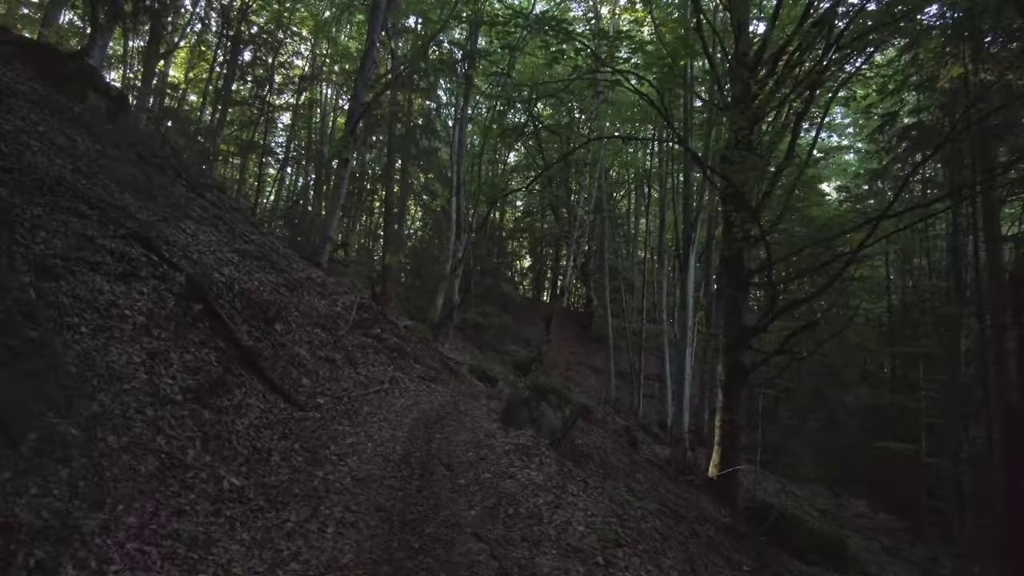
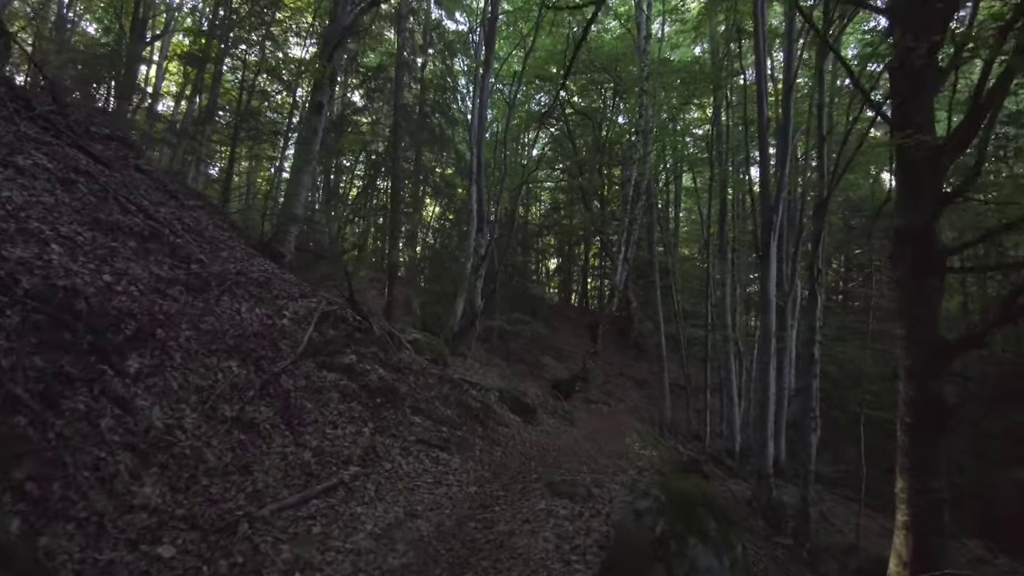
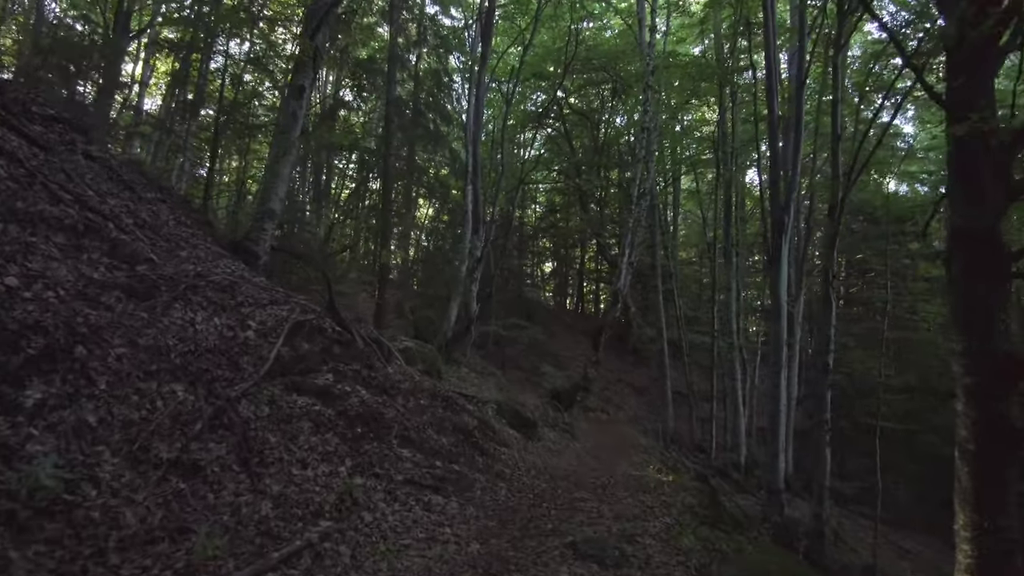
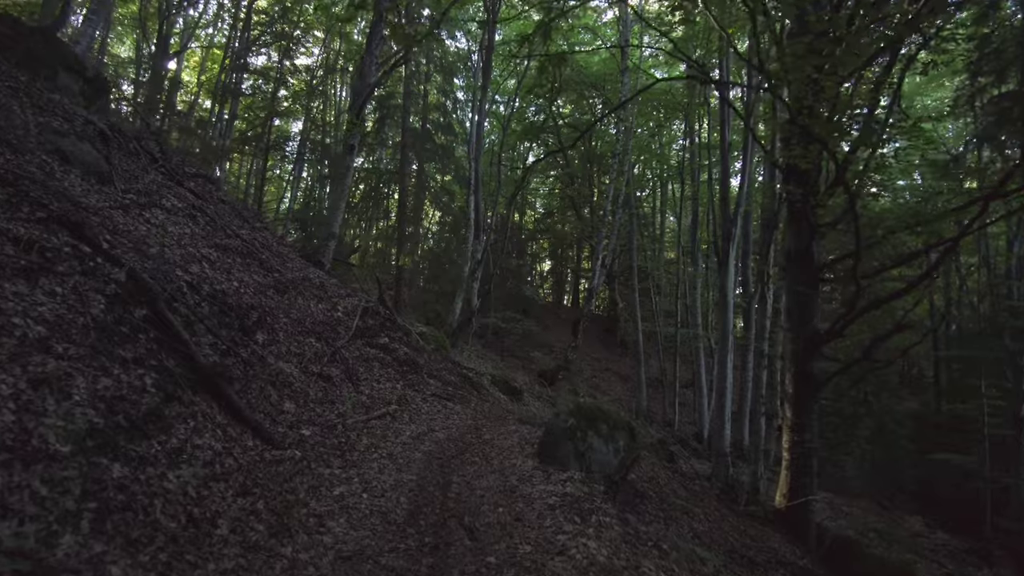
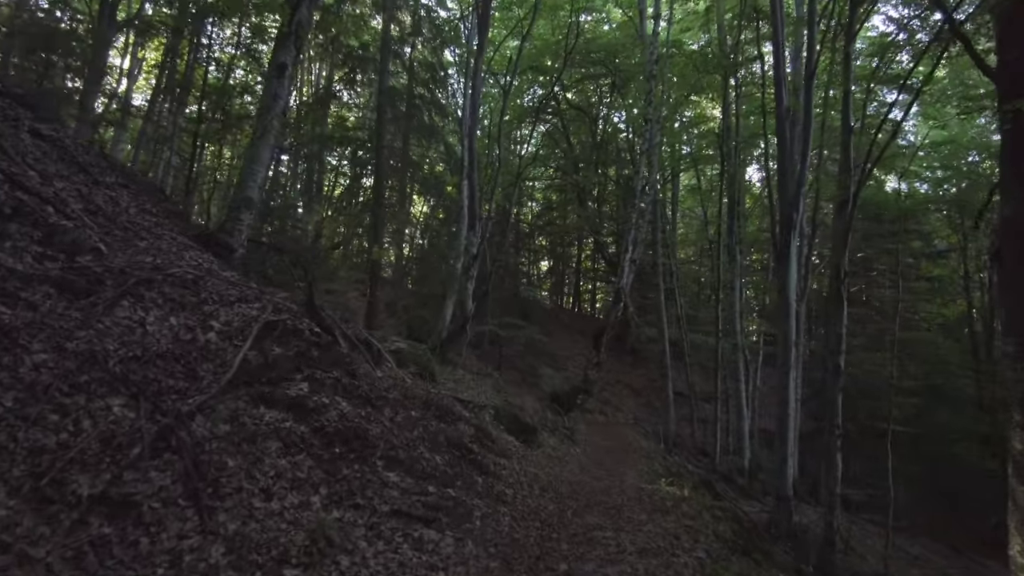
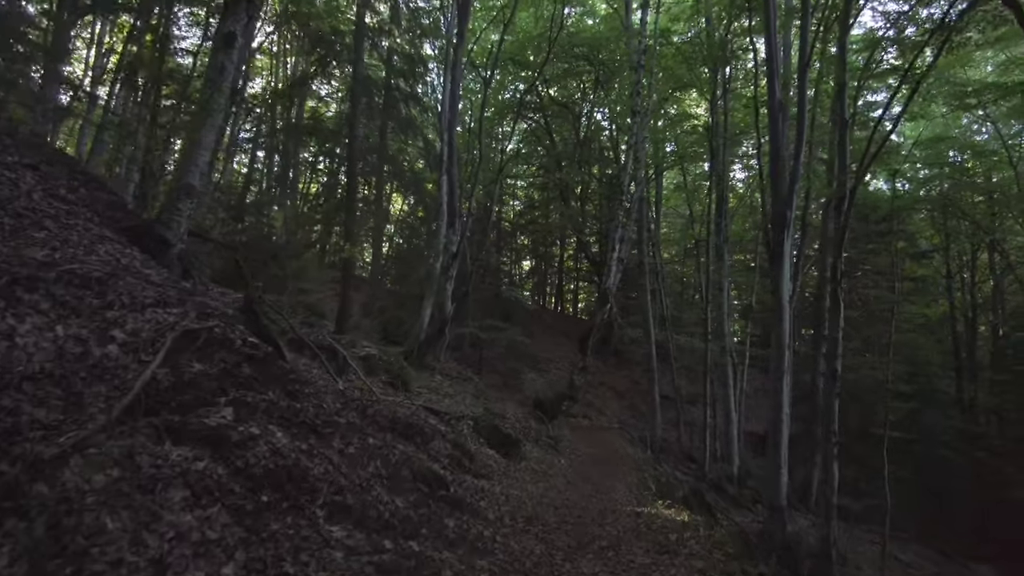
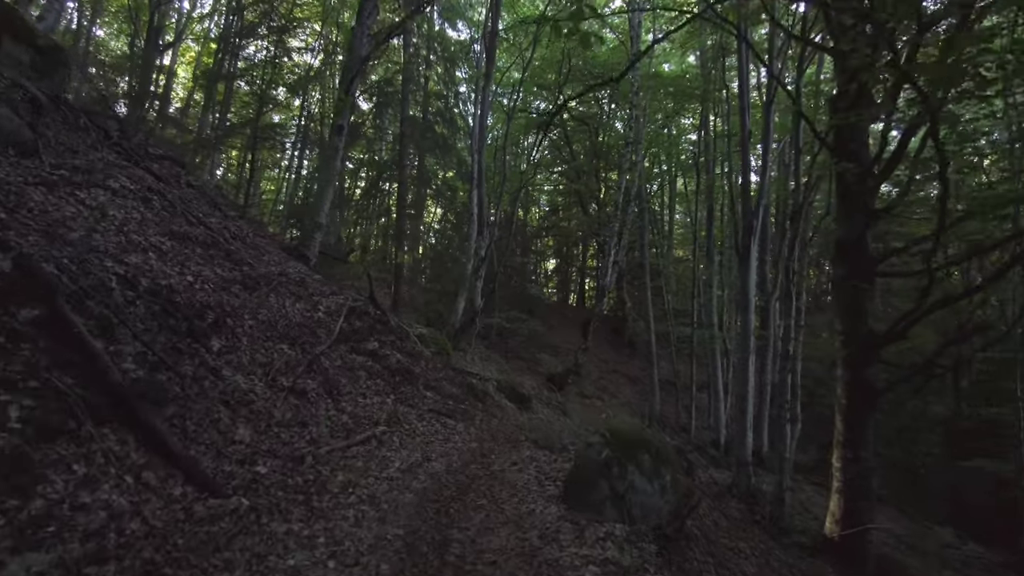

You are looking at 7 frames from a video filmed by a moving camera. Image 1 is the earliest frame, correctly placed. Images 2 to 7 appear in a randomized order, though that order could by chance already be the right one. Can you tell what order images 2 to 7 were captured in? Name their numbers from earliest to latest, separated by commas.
4, 7, 2, 3, 5, 6
